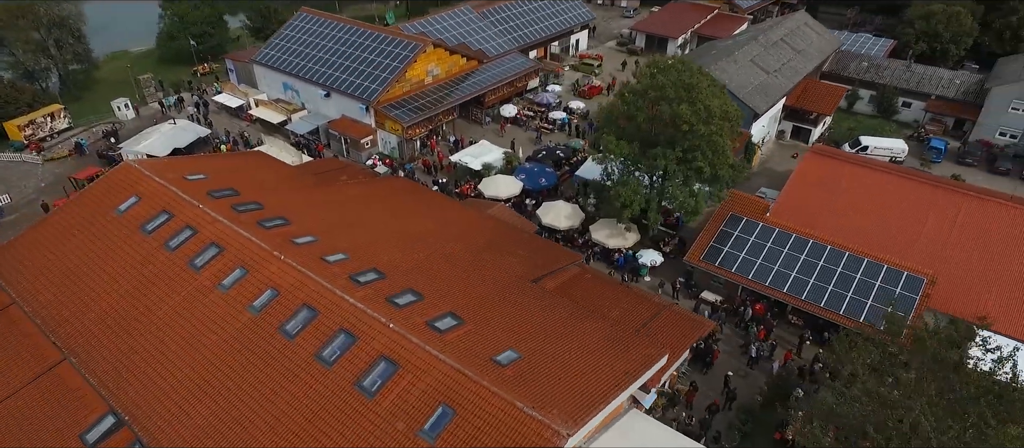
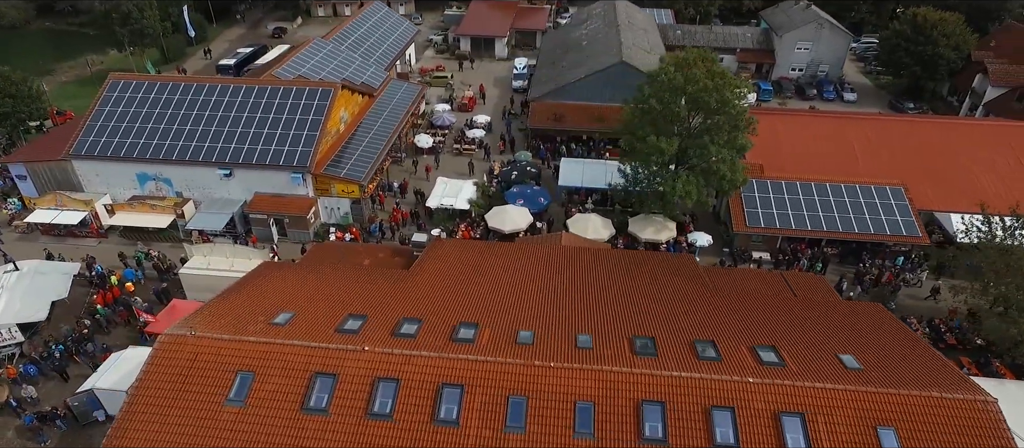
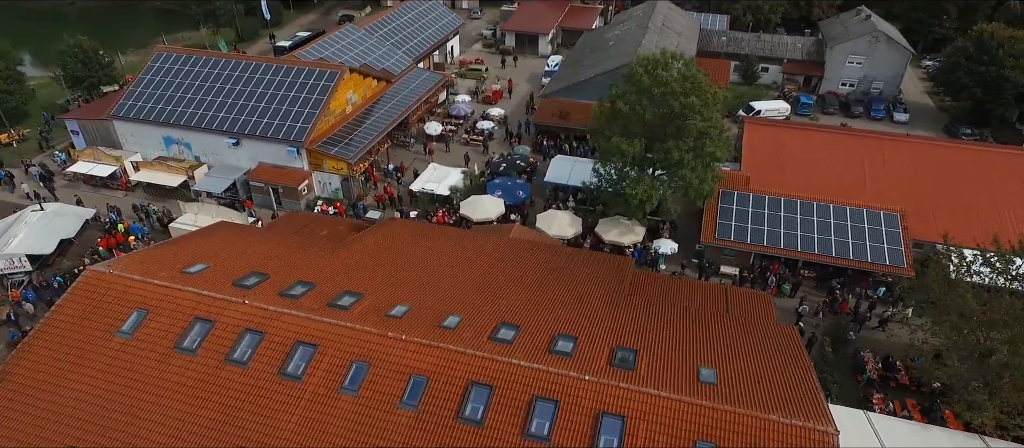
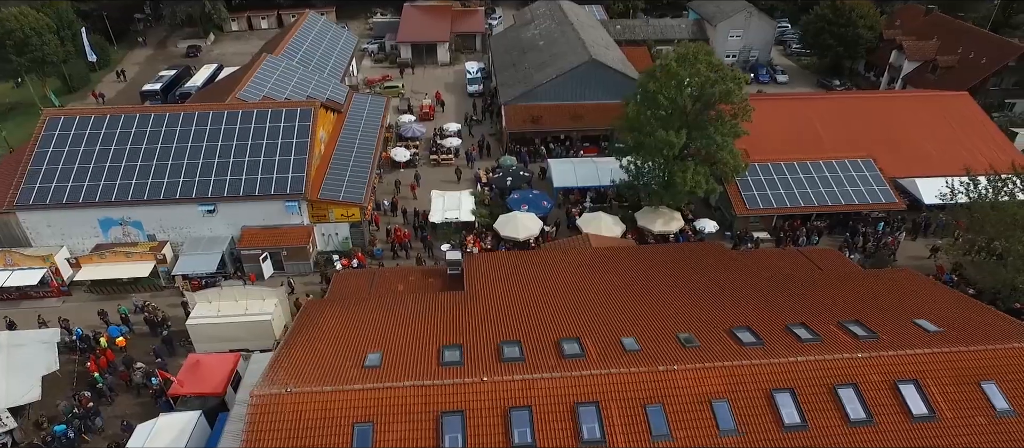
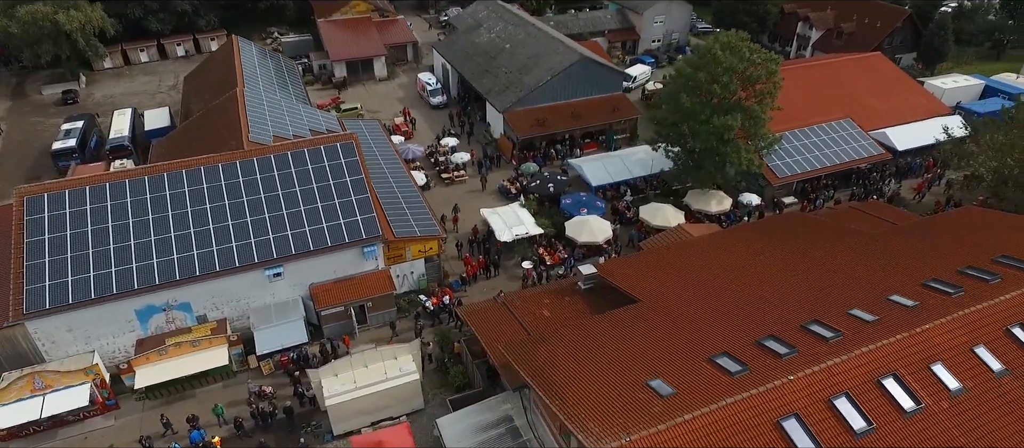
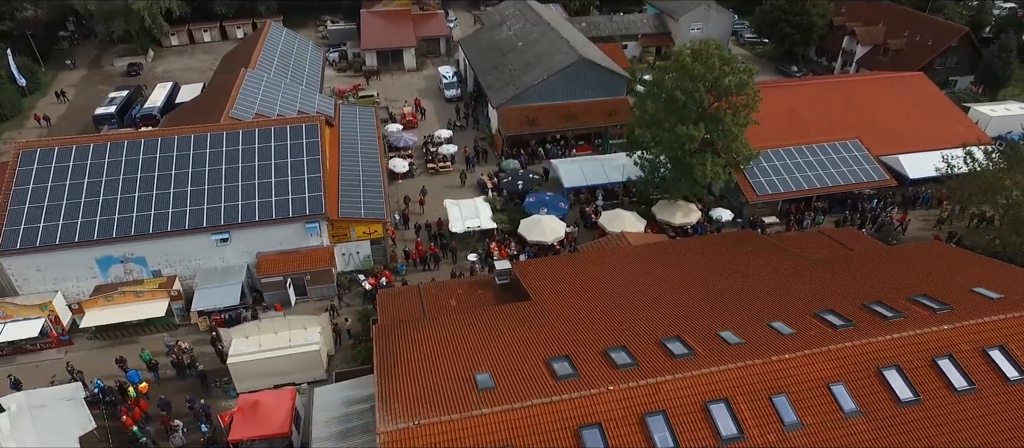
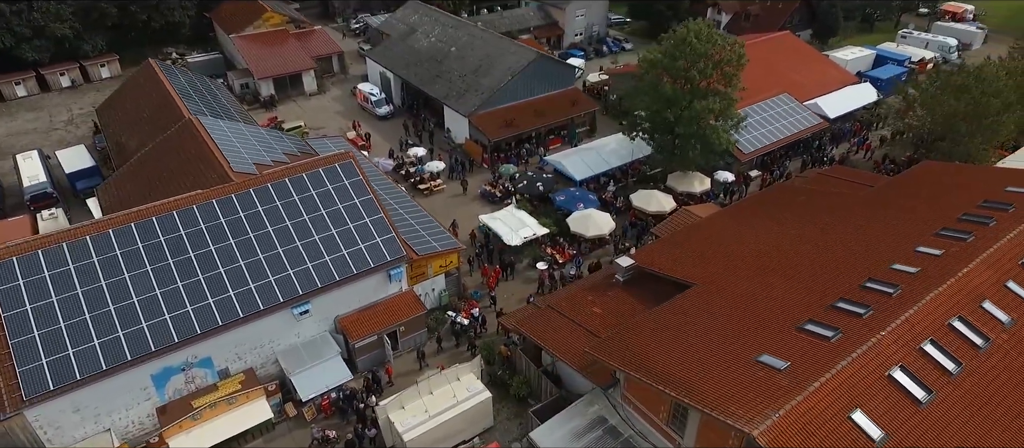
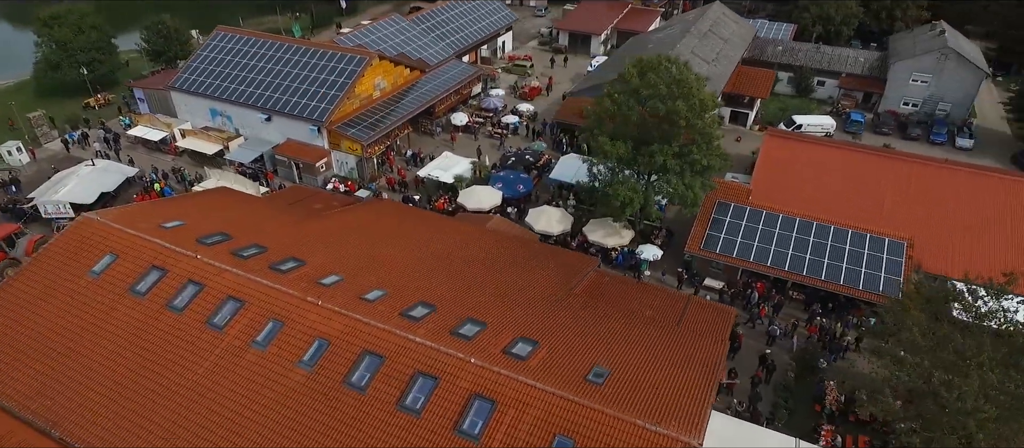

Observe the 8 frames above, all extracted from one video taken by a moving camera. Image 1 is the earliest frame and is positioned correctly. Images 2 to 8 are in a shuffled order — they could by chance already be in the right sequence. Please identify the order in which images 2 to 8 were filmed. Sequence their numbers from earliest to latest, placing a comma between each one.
8, 3, 2, 4, 6, 5, 7
